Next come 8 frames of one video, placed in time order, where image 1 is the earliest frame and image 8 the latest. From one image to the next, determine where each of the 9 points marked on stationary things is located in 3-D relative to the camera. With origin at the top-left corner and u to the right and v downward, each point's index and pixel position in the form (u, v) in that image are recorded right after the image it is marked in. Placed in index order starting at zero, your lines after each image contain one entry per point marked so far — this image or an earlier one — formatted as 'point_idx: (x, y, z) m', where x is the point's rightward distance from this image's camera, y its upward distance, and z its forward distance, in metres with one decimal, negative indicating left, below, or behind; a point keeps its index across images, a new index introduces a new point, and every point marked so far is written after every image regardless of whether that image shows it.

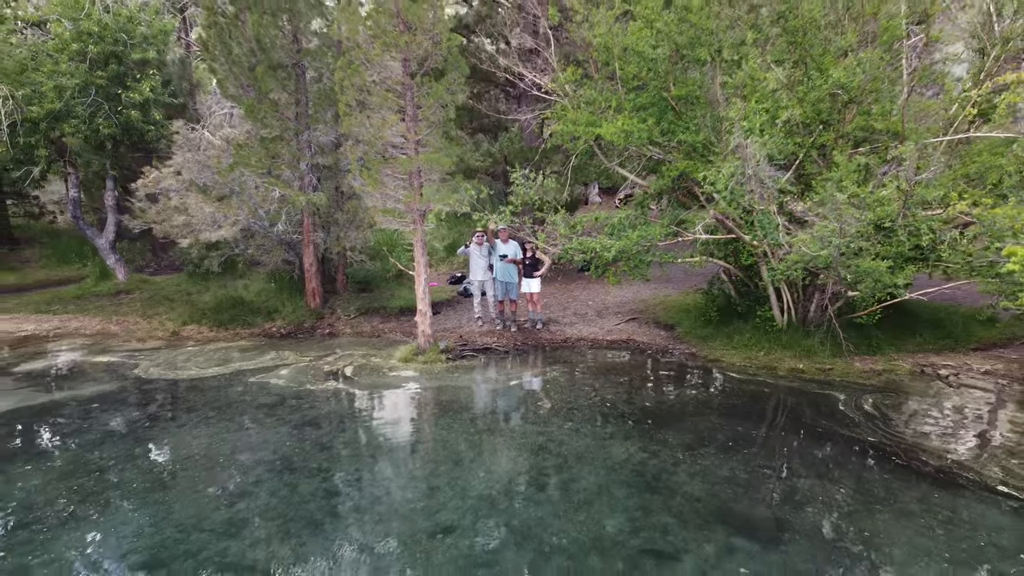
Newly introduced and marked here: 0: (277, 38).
0: (-2.9, +3.1, +10.3) m
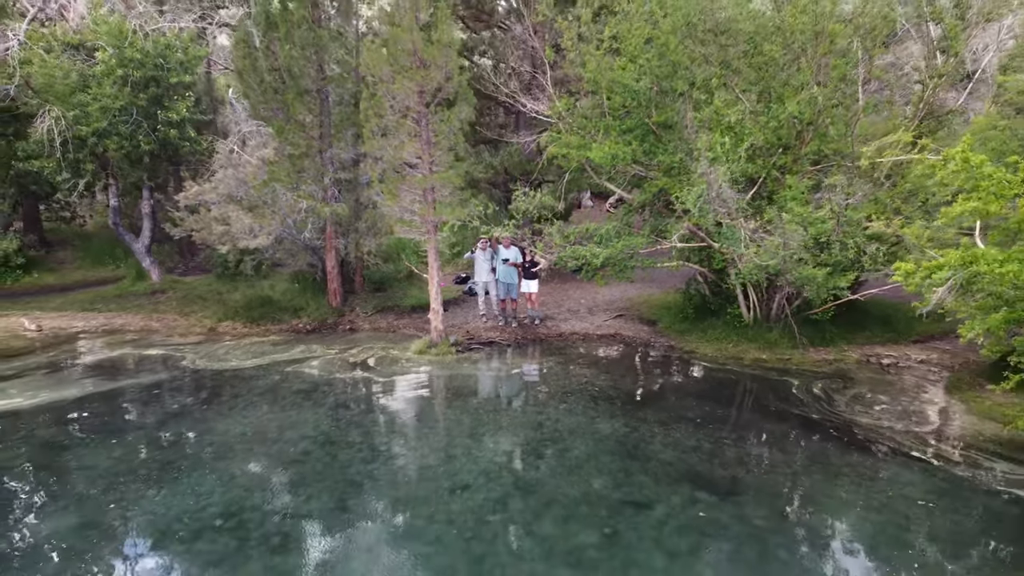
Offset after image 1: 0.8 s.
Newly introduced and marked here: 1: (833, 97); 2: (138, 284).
0: (-2.9, +3.1, +11.6) m
1: (+4.0, +2.4, +9.9) m
2: (-6.6, +0.1, +14.5) m
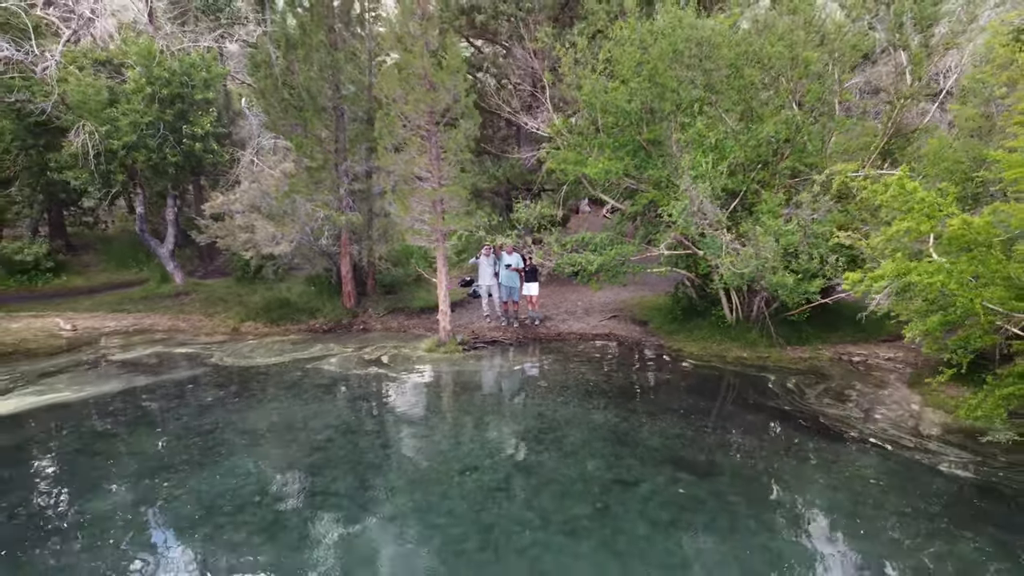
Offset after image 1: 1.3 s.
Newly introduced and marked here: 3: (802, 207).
0: (-2.9, +3.0, +12.5) m
1: (+4.0, +2.3, +10.9) m
2: (-6.6, 0.0, +15.5) m
3: (+3.3, +1.0, +9.7) m
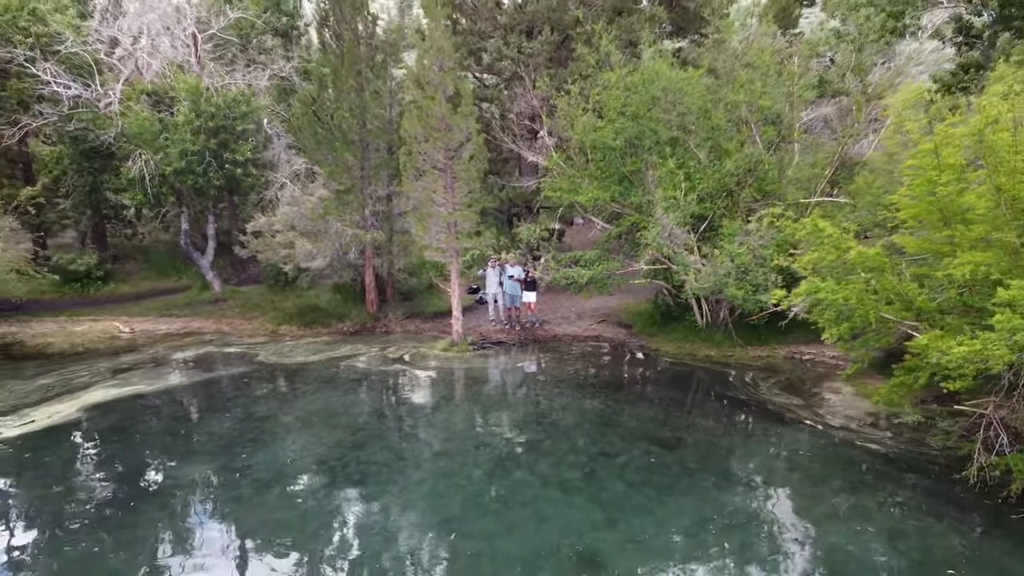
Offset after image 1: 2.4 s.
0: (-2.9, +2.9, +14.5) m
1: (+4.1, +2.2, +12.9) m
2: (-6.5, -0.1, +17.4) m
3: (+3.3, +0.8, +11.7) m
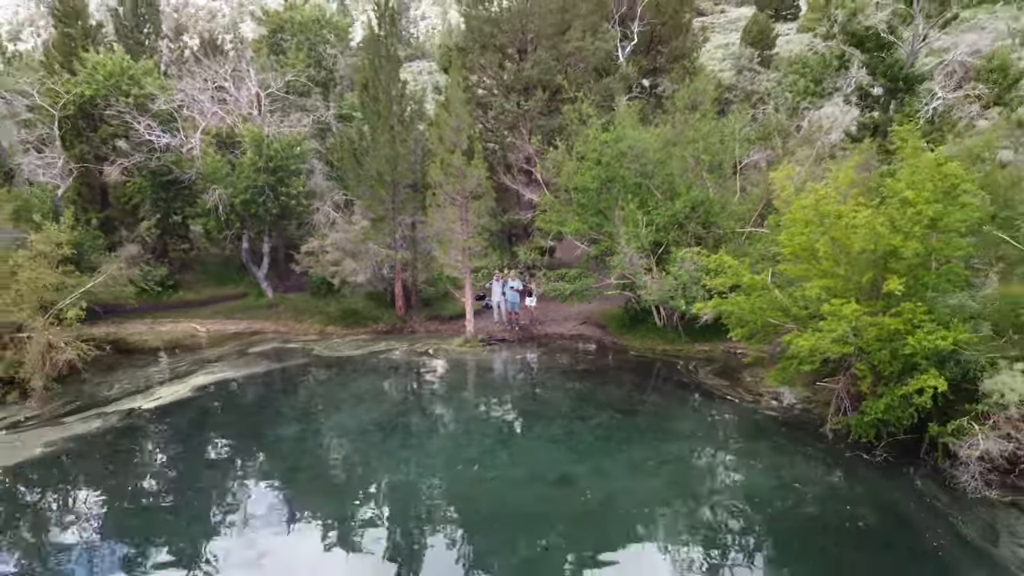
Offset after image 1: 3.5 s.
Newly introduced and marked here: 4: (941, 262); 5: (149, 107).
0: (-2.8, +2.7, +18.3) m
1: (+4.1, +2.0, +16.8) m
2: (-6.5, -0.3, +21.2) m
3: (+3.4, +0.6, +15.6) m
4: (+5.8, +0.4, +11.1) m
5: (-8.6, +4.3, +19.4) m
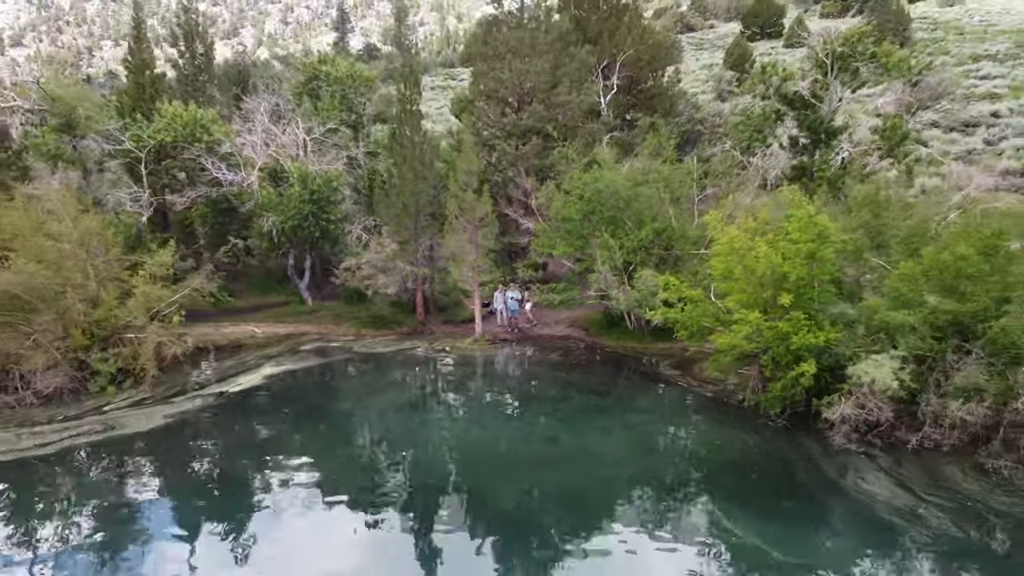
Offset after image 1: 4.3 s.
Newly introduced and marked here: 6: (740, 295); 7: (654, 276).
0: (-2.8, +2.4, +22.6) m
1: (+4.1, +1.7, +21.1) m
2: (-6.6, -0.6, +25.5) m
3: (+3.4, +0.3, +19.9) m
4: (+5.8, +0.1, +15.4) m
5: (-8.6, +4.0, +23.7) m
6: (+4.4, -0.2, +15.7) m
7: (+3.6, +0.3, +19.8) m
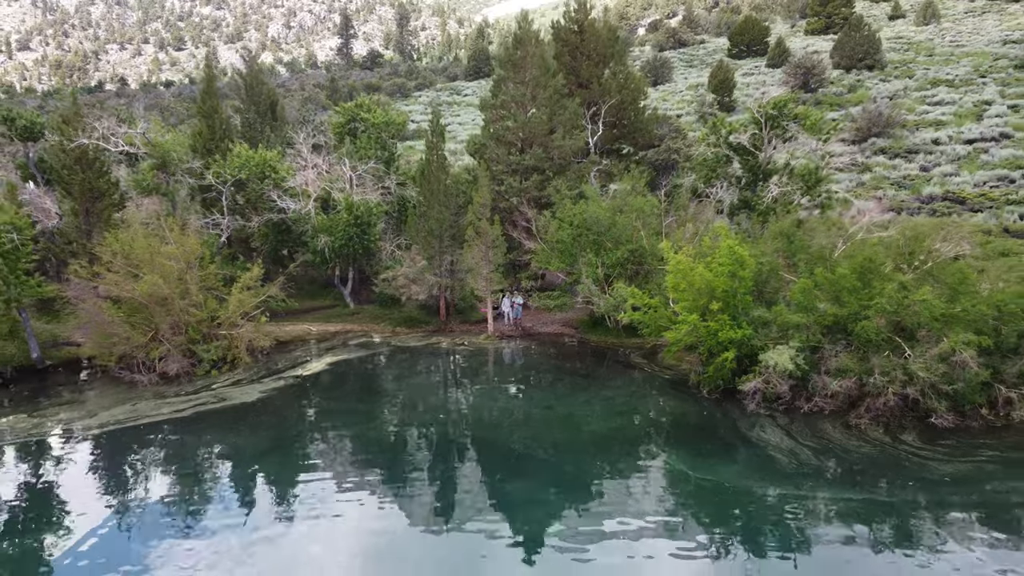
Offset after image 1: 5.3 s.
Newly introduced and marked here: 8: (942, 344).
0: (-2.7, +2.2, +28.4) m
1: (+4.3, +1.5, +26.9) m
2: (-6.4, -0.8, +31.3) m
3: (+3.6, +0.1, +25.7) m
4: (+6.0, -0.1, +21.2) m
5: (-8.4, +3.8, +29.5) m
6: (+4.5, -0.4, +21.5) m
7: (+3.8, +0.1, +25.6) m
8: (+10.0, -1.3, +19.0) m
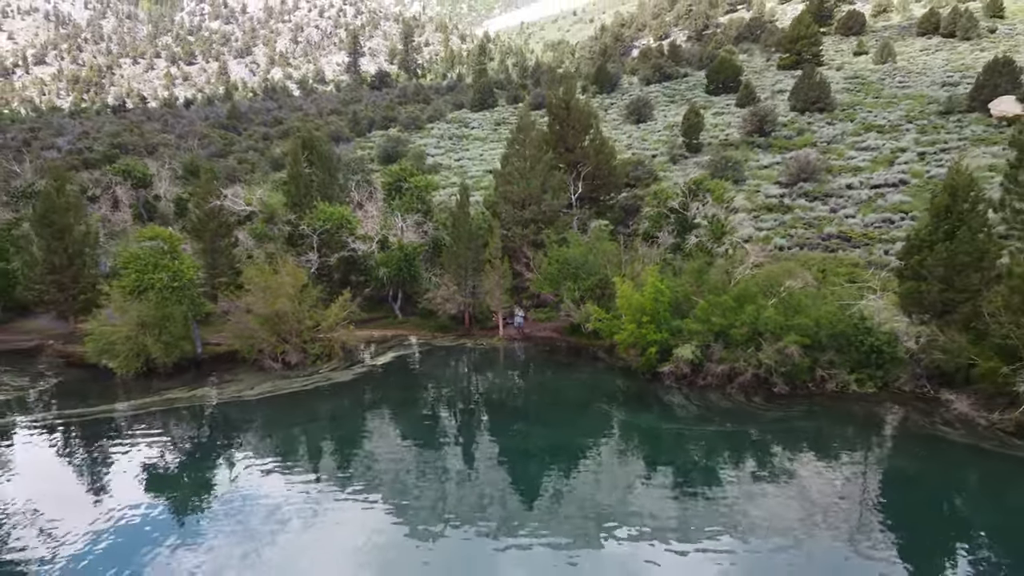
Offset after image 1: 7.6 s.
0: (-2.5, +1.4, +40.5) m
1: (+4.5, +0.6, +39.0) m
2: (-6.2, -1.7, +43.4) m
3: (+3.8, -0.7, +37.8) m
4: (+6.2, -0.9, +33.3) m
5: (-8.2, +2.9, +41.6) m
6: (+4.7, -1.2, +33.6) m
7: (+4.0, -0.7, +37.7) m
8: (+10.2, -2.1, +31.1) m
